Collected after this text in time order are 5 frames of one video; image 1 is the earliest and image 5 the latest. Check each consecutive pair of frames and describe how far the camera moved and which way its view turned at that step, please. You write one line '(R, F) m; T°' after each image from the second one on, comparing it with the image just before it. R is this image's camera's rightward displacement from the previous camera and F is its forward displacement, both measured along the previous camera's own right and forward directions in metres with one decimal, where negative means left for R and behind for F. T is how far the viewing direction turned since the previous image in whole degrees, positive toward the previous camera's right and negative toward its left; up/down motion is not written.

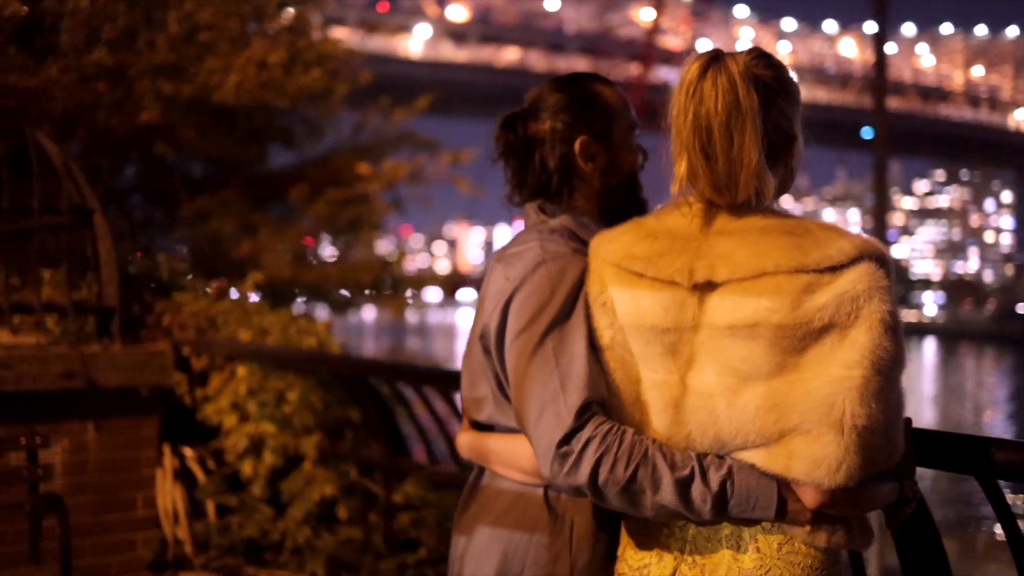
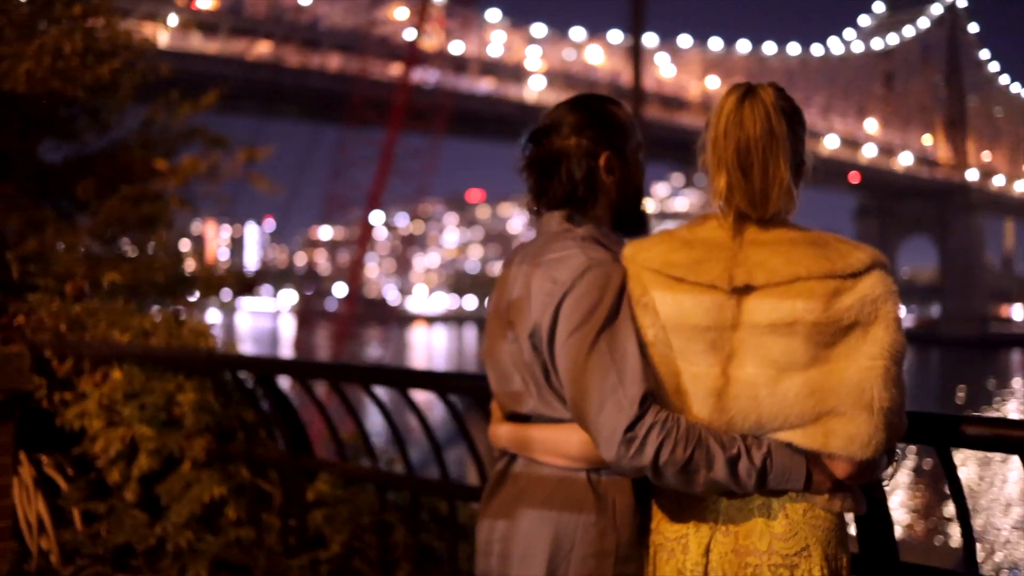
(-0.4, -0.1) m; +12°
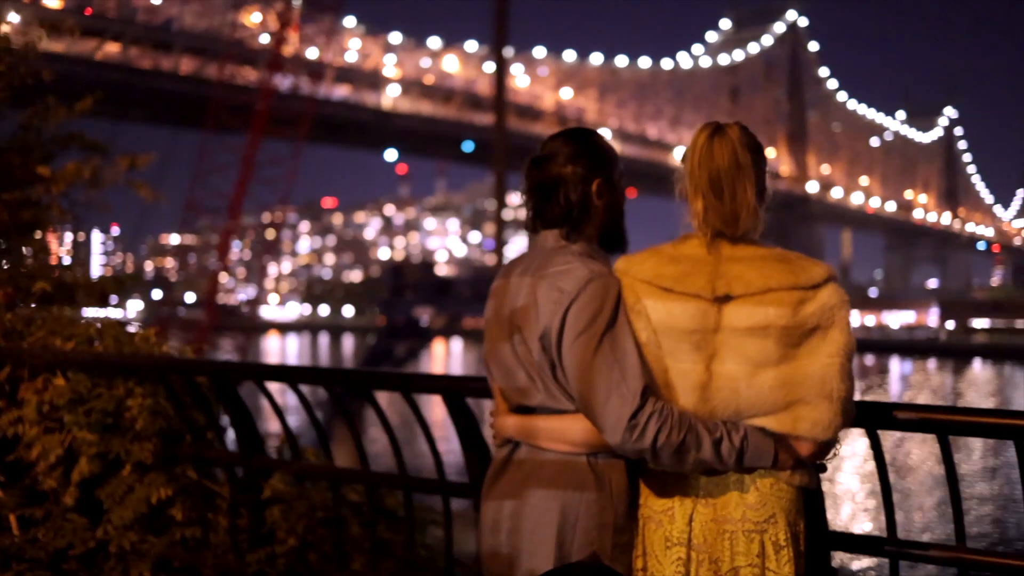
(-0.3, -0.2) m; +7°
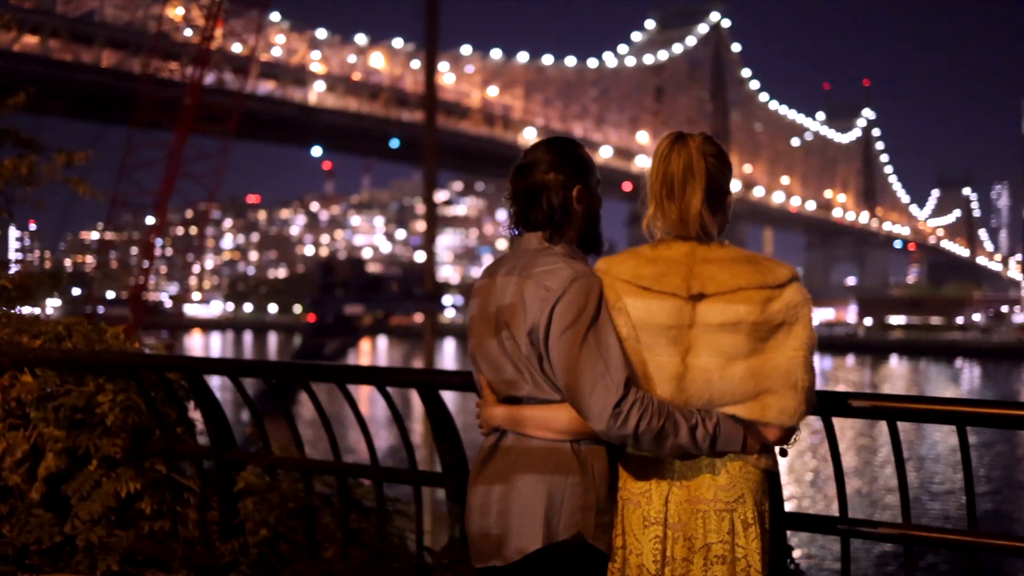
(-0.1, -0.1) m; +4°
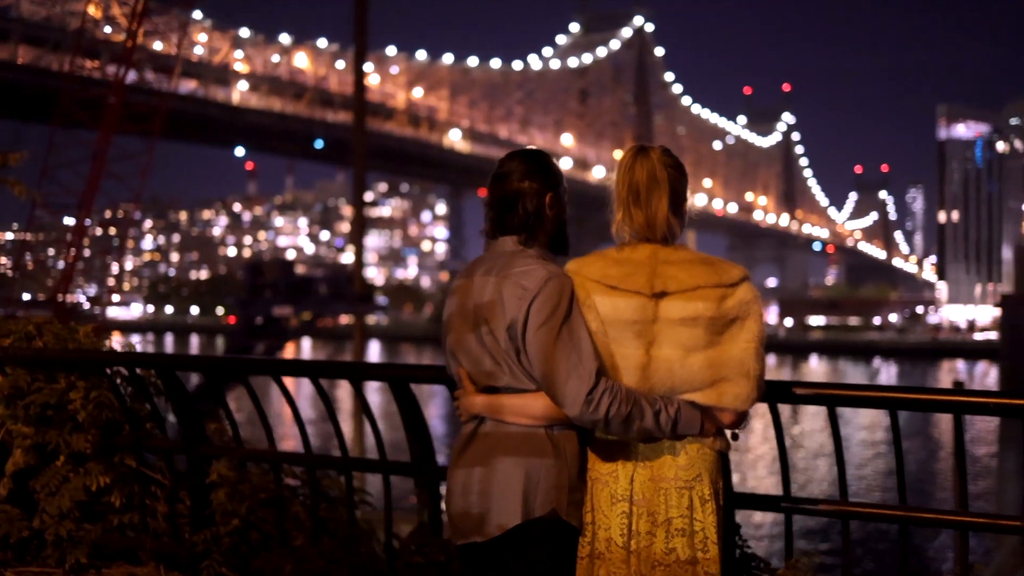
(-0.1, -0.2) m; +4°
